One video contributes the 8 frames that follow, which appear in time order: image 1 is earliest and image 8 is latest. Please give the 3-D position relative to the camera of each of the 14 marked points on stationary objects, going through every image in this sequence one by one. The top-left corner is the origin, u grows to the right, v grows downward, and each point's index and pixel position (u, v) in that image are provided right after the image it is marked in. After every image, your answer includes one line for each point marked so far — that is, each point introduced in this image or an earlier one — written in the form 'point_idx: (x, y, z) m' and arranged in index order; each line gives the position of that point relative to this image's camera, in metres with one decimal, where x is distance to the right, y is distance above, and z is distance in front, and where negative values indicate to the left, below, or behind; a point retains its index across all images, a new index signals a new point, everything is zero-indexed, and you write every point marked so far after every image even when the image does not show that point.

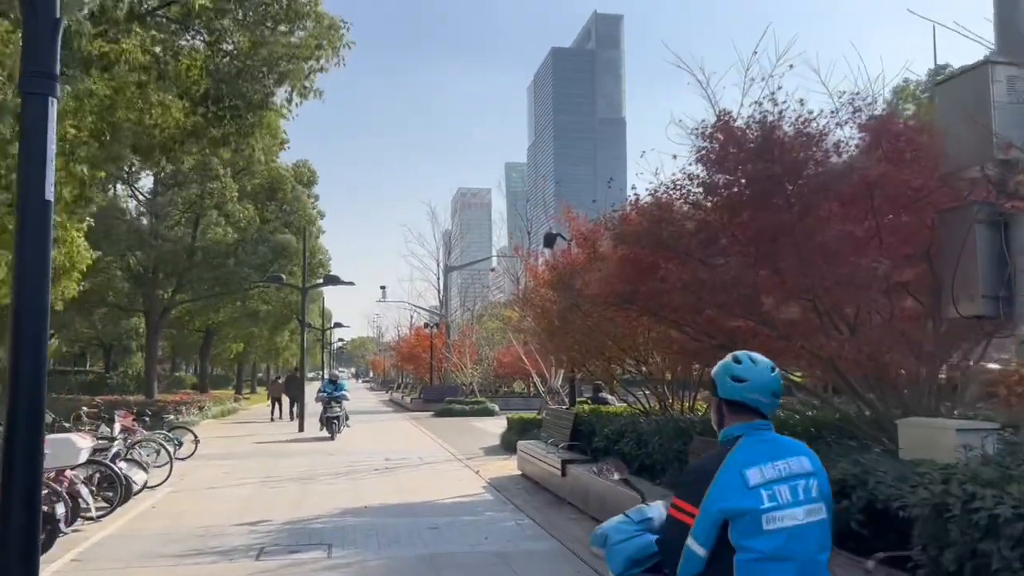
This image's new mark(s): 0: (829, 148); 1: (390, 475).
0: (+2.8, +1.2, +7.4) m
1: (-2.2, -3.4, +15.3) m
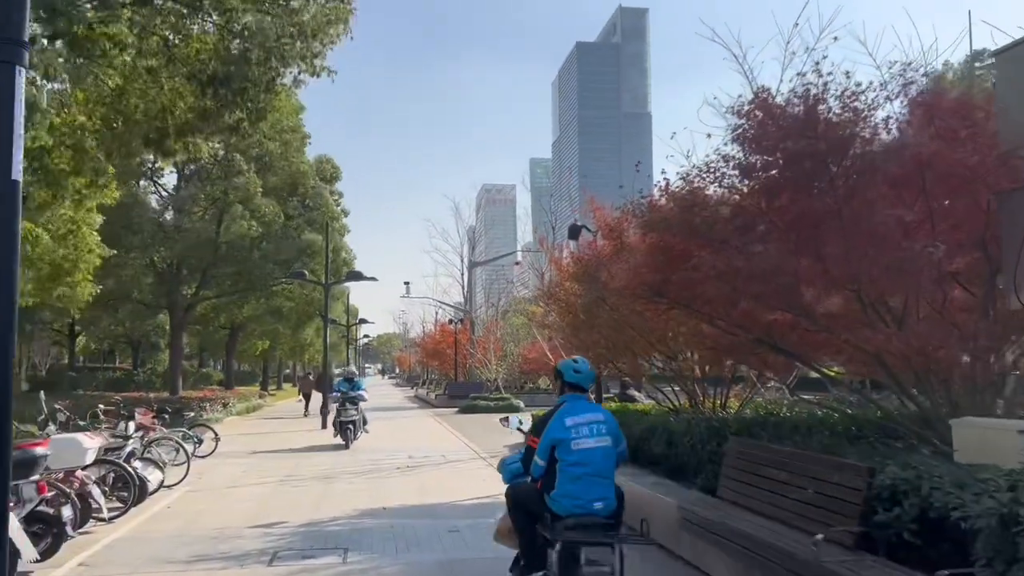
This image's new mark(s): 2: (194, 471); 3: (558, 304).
0: (+3.0, +1.3, +6.8) m
1: (-1.8, -3.3, +14.9) m
2: (-5.7, -3.3, +15.0) m
3: (+0.7, -0.3, +13.5) m
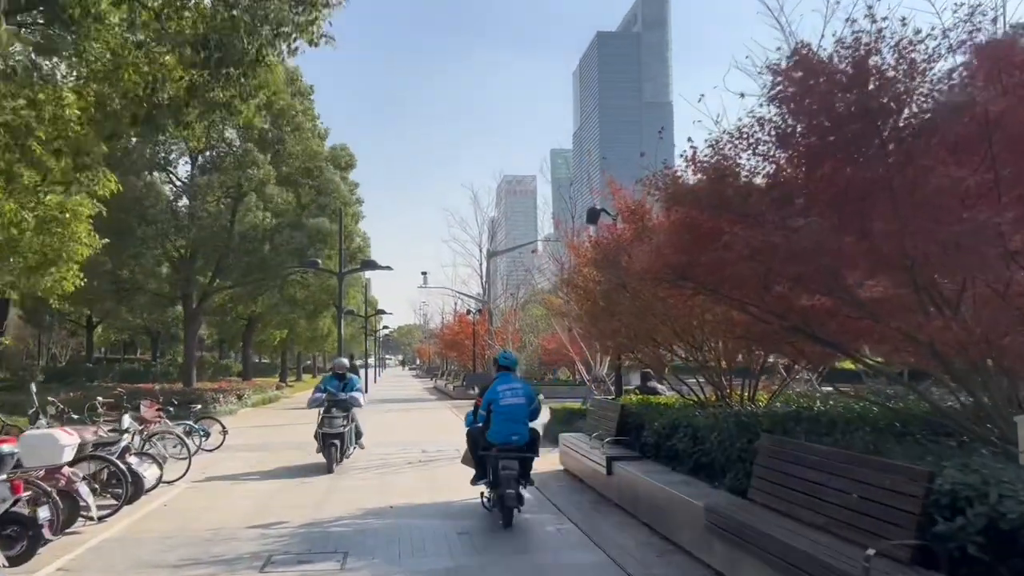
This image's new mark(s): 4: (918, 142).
0: (+3.0, +1.5, +6.1) m
1: (-1.5, -3.0, +14.3) m
2: (-5.4, -3.0, +14.5) m
3: (+0.9, 0.0, +12.8) m
4: (+2.8, +1.0, +5.9) m
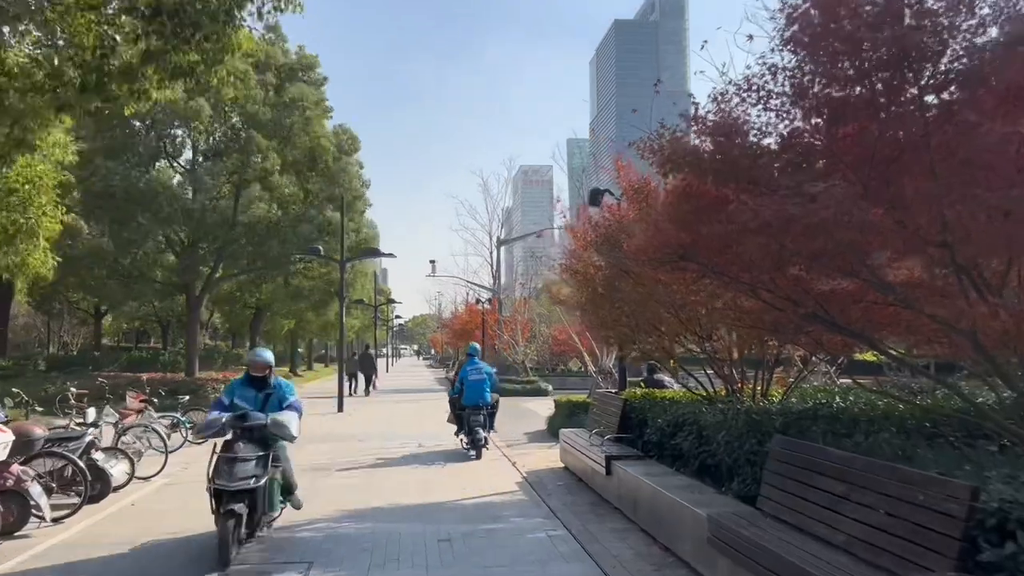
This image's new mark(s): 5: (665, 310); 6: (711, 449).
0: (+2.8, +1.6, +5.1) m
1: (-1.5, -2.8, +13.6) m
2: (-5.4, -2.8, +13.8) m
3: (+0.9, +0.2, +11.9) m
4: (+2.6, +1.1, +5.0) m
5: (+1.8, -0.3, +9.9) m
6: (+1.9, -1.6, +8.2) m
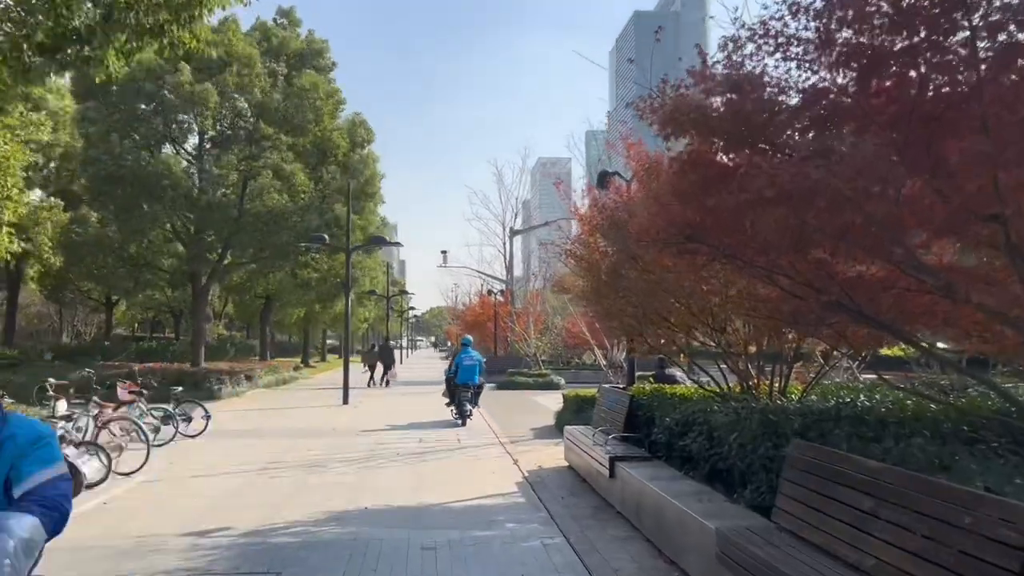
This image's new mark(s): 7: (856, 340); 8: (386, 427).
0: (+2.7, +1.7, +4.4) m
1: (-1.5, -2.6, +12.9) m
2: (-5.4, -2.6, +13.2) m
3: (+0.9, +0.3, +11.2) m
4: (+2.5, +1.2, +4.2) m
5: (+1.7, -0.1, +9.1) m
6: (+1.9, -1.4, +7.5) m
7: (+2.9, -0.4, +7.1) m
8: (-2.6, -2.9, +17.7) m
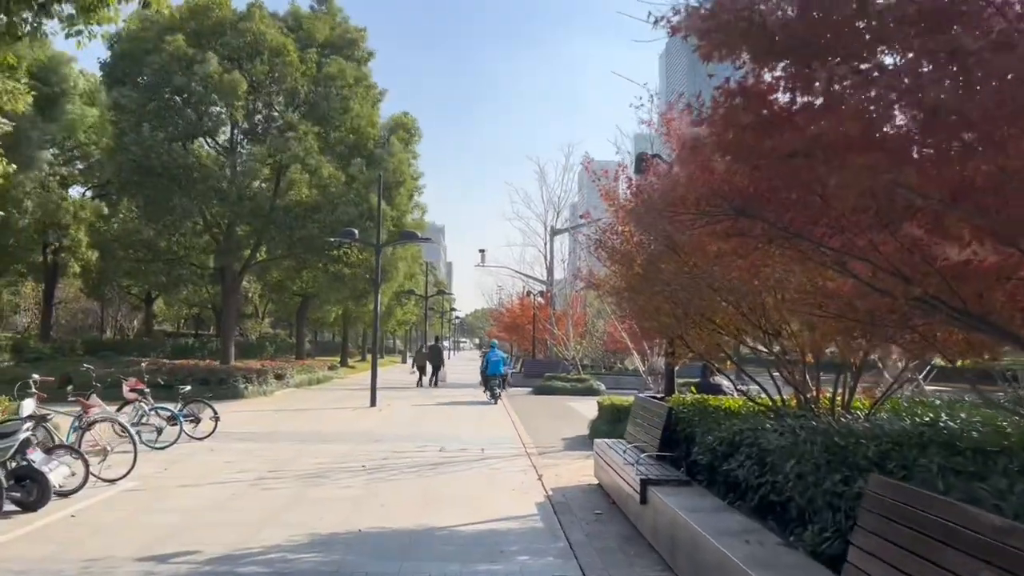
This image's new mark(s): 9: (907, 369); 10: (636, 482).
0: (+2.6, +1.7, +3.0) m
1: (-1.2, -2.6, +11.7) m
2: (-5.0, -2.5, +12.2) m
3: (+1.2, +0.4, +9.9) m
4: (+2.4, +1.3, +2.8) m
5: (+1.9, -0.1, +7.8) m
6: (+1.9, -1.4, +6.1) m
7: (+2.9, -0.4, +5.7) m
8: (-2.0, -2.8, +16.6) m
9: (+3.9, -0.8, +8.4) m
10: (+1.2, -1.8, +8.0) m
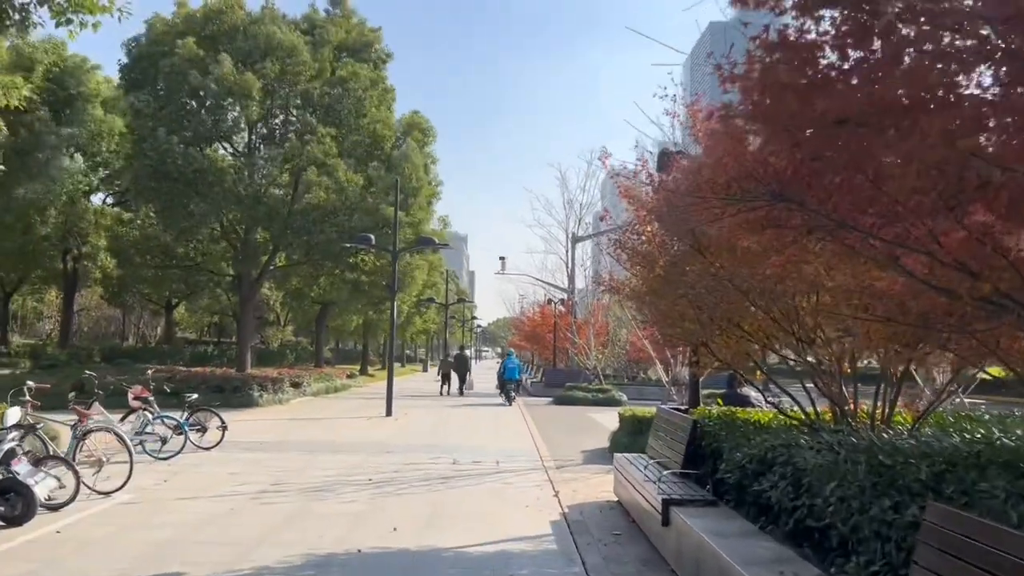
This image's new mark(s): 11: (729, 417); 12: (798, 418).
0: (+2.6, +1.8, +2.4) m
1: (-1.0, -2.6, +11.1) m
2: (-4.8, -2.5, +11.8) m
3: (+1.3, +0.3, +9.3) m
4: (+2.4, +1.3, +2.2) m
5: (+2.0, -0.1, +7.2) m
6: (+2.0, -1.4, +5.5) m
7: (+3.0, -0.4, +5.0) m
8: (-1.7, -3.0, +16.0) m
9: (+4.0, -0.8, +7.8) m
10: (+1.3, -1.9, +7.4) m
11: (+2.2, -1.3, +8.7) m
12: (+2.8, -1.3, +8.2) m
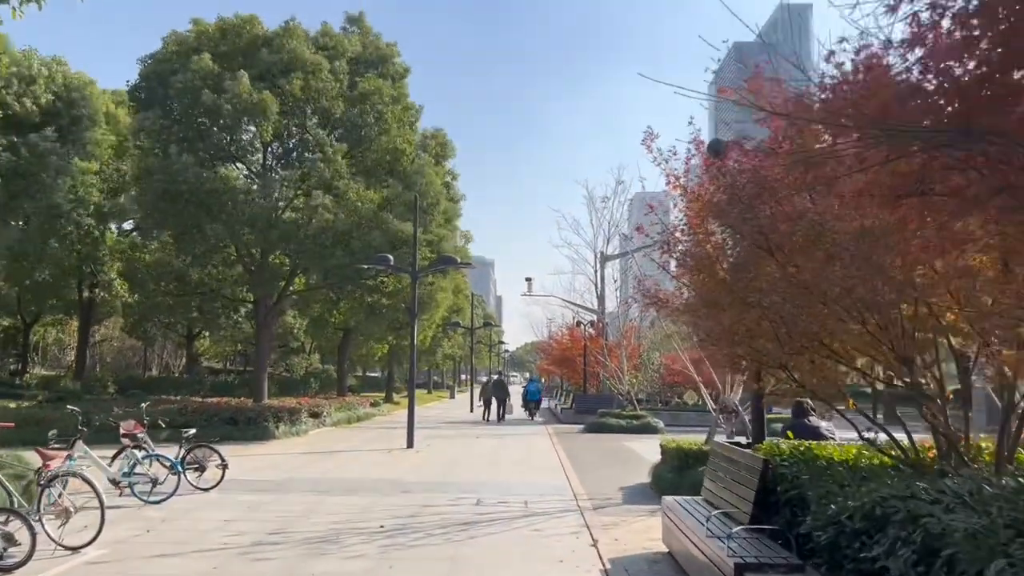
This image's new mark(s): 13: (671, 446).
0: (+2.6, +1.9, +0.9) m
1: (-0.6, -2.8, +9.7) m
2: (-4.4, -2.8, +10.4) m
3: (+1.6, +0.2, +7.8) m
4: (+2.4, +1.4, +0.7) m
5: (+2.2, -0.1, +5.7) m
6: (+2.1, -1.4, +3.9) m
7: (+3.1, -0.4, +3.5) m
8: (-1.2, -3.3, +14.6) m
9: (+4.3, -0.9, +6.2) m
10: (+1.5, -1.9, +5.9) m
11: (+2.5, -1.4, +7.2) m
12: (+3.0, -1.3, +6.6) m
13: (+2.3, -2.3, +12.4) m
